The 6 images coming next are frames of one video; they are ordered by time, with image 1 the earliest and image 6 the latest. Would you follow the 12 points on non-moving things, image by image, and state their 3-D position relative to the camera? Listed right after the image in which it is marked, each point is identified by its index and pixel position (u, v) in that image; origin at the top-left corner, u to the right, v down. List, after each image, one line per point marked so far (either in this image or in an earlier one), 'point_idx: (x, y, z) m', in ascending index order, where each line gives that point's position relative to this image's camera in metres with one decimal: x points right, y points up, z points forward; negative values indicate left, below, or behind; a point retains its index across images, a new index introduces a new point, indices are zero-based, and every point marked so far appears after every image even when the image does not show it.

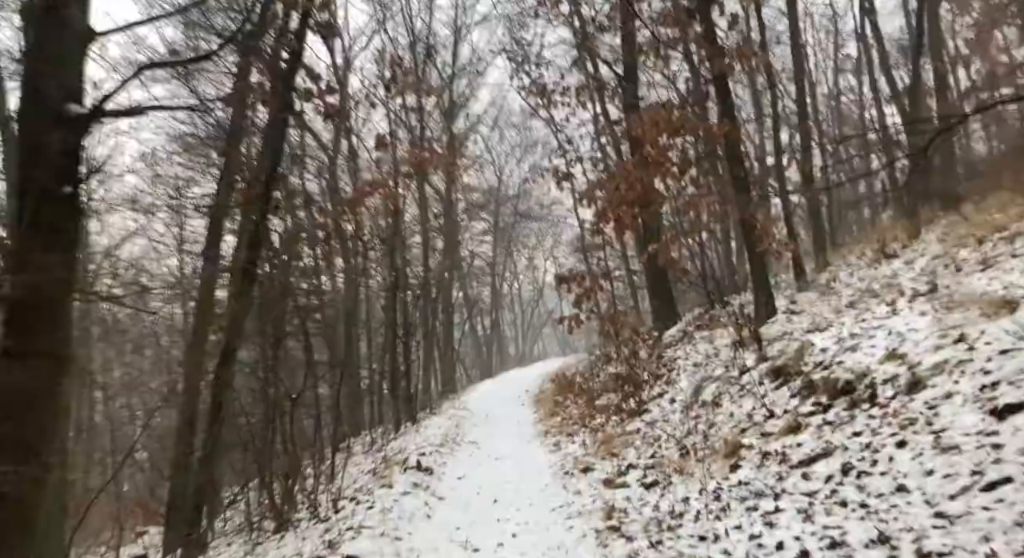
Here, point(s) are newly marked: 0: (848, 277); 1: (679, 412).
0: (+6.0, 0.0, +14.2) m
1: (+2.2, -1.8, +10.4) m
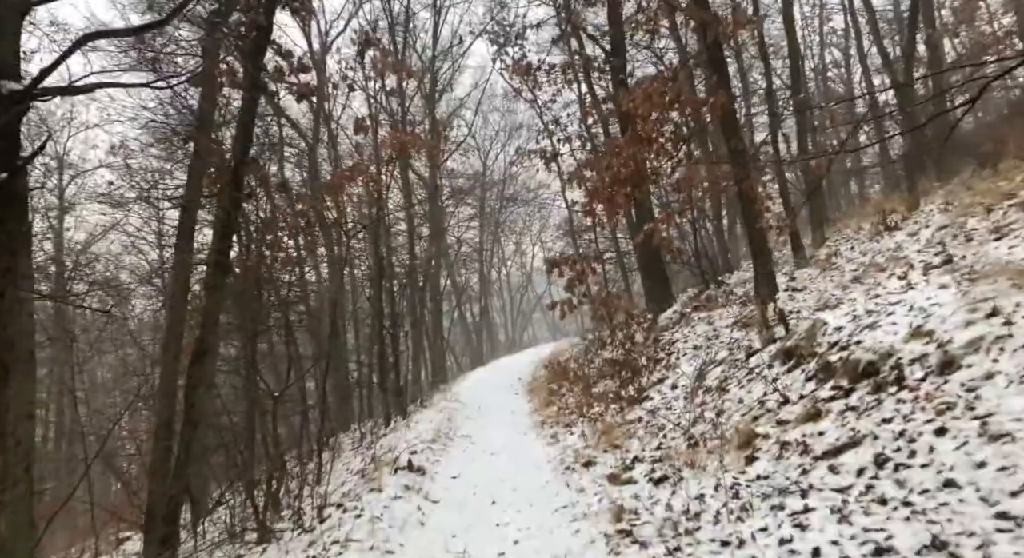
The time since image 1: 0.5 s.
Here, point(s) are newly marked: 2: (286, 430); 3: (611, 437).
0: (+5.8, +0.5, +13.7) m
1: (+2.1, -1.5, +9.9) m
2: (-4.4, -2.9, +15.5) m
3: (+1.2, -1.9, +9.7) m
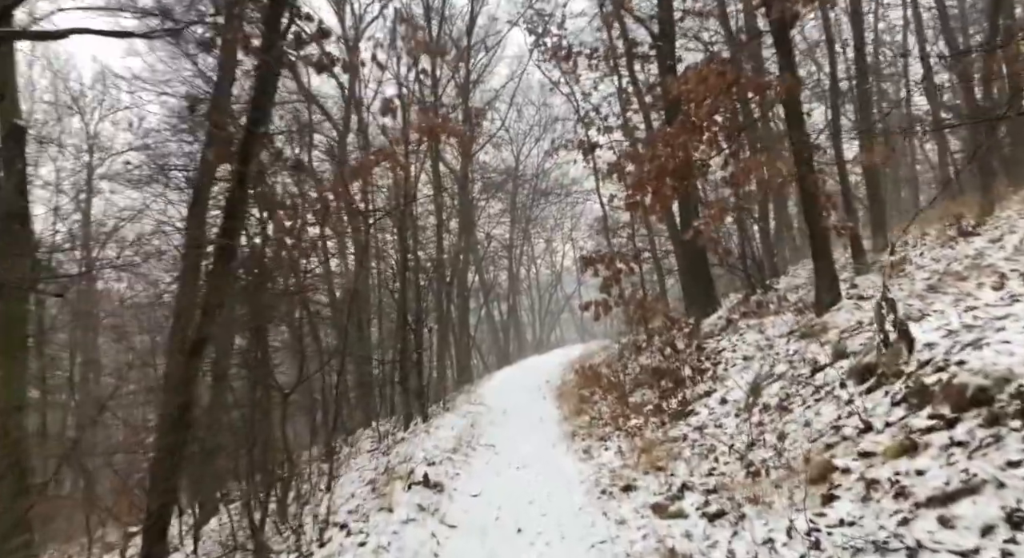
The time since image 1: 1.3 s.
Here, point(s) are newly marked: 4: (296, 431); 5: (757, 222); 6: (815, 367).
0: (+6.3, +0.3, +12.4) m
1: (+2.5, -1.5, +8.8) m
2: (-3.9, -2.7, +14.6) m
3: (+1.5, -1.9, +8.7) m
4: (-4.1, -2.9, +15.1) m
5: (+5.7, +1.3, +18.4) m
6: (+3.1, -0.9, +8.2) m
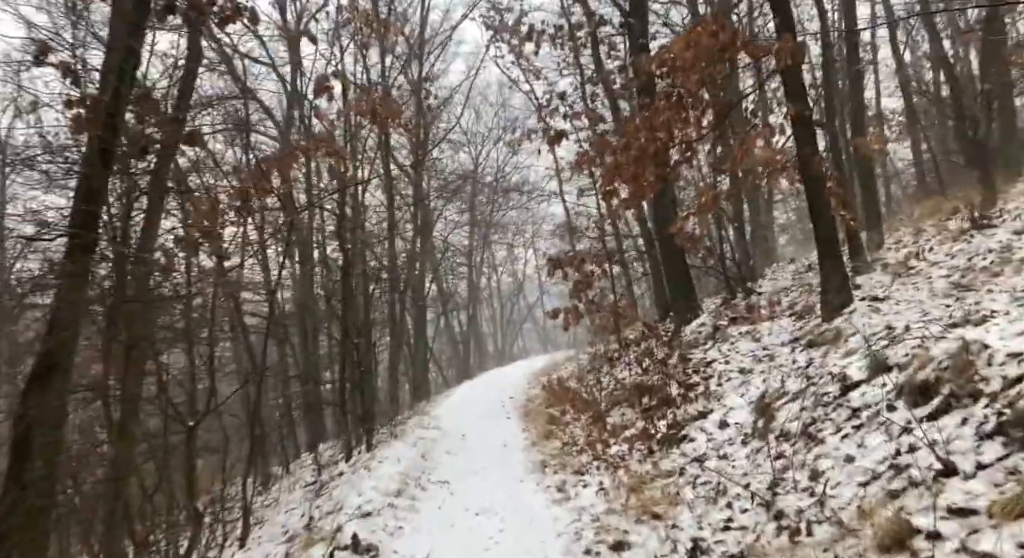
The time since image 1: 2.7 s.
0: (+5.7, +0.4, +11.0) m
1: (+2.1, -1.5, +7.1) m
2: (-4.6, -2.9, +12.6) m
3: (+1.2, -1.9, +6.9) m
4: (-4.7, -3.0, +13.0) m
5: (+4.8, +1.3, +16.9) m
6: (+2.8, -0.9, +6.6) m
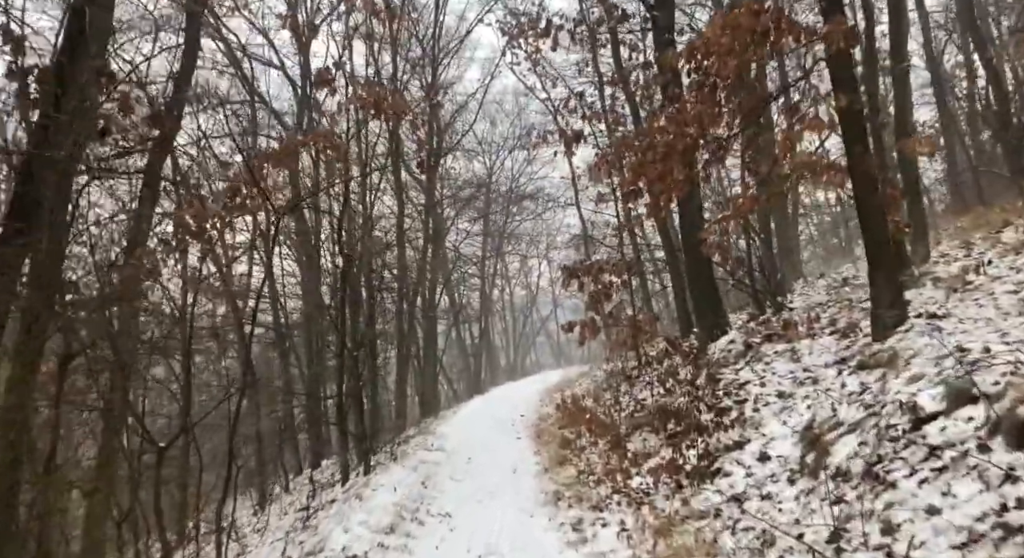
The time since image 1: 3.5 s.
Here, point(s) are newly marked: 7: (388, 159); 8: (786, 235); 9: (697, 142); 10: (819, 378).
0: (+5.9, +0.2, +9.9) m
1: (+2.2, -1.6, +6.1) m
2: (-4.4, -3.0, +11.7) m
3: (+1.2, -2.0, +5.9) m
4: (-4.6, -3.1, +12.1) m
5: (+5.0, +1.0, +15.9) m
6: (+2.8, -1.0, +5.6) m
7: (-3.0, +2.9, +19.1) m
8: (+6.3, +1.0, +18.3) m
9: (+2.0, +1.5, +8.6) m
10: (+3.2, -1.0, +8.3) m
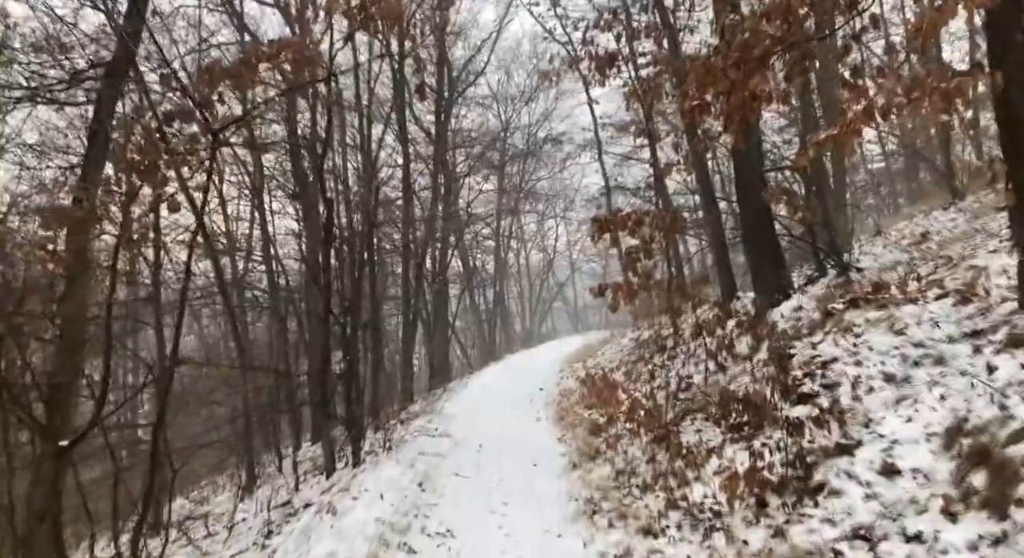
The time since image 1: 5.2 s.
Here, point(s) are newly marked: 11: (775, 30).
0: (+6.1, +0.6, +7.7) m
1: (+2.3, -1.3, +4.0) m
2: (-4.2, -2.4, +9.8) m
3: (+1.3, -1.7, +3.9) m
4: (-4.3, -2.5, +10.2) m
5: (+5.4, +1.7, +13.6) m
6: (+3.0, -0.6, +3.5) m
7: (-2.6, +3.8, +16.9) m
8: (+6.7, +1.9, +16.0) m
9: (+2.2, +2.0, +6.4) m
10: (+3.4, -0.6, +6.2) m
11: (+2.2, +2.1, +6.4) m
